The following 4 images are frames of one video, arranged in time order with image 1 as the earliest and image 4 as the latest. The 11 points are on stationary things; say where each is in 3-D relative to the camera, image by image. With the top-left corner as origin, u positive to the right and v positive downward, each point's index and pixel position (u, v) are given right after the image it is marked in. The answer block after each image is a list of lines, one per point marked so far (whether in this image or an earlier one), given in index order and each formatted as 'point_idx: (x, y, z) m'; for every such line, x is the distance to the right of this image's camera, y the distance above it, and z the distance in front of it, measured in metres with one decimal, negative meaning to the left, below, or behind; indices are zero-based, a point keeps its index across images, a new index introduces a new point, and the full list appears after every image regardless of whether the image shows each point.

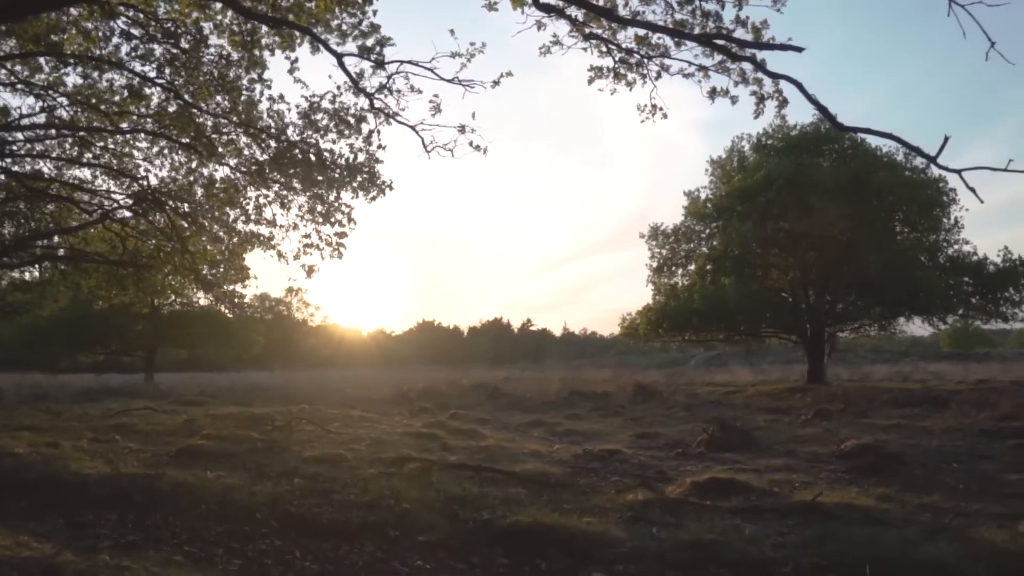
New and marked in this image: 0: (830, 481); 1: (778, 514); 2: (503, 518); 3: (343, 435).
0: (+3.9, -2.4, +11.6) m
1: (+2.6, -2.2, +9.4) m
2: (-0.1, -2.1, +8.8) m
3: (-2.6, -2.3, +14.4) m
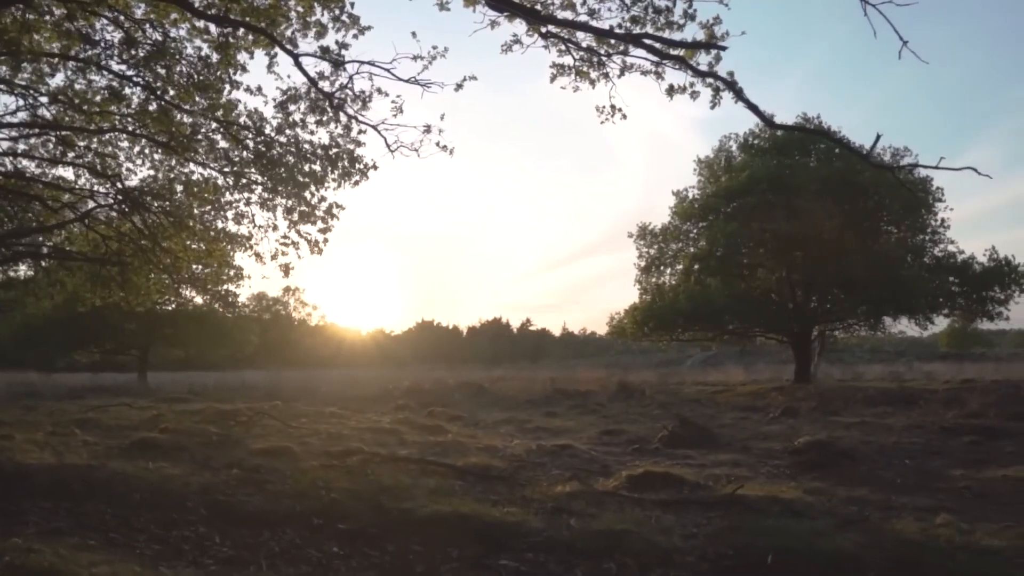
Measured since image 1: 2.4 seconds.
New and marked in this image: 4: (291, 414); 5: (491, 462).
0: (+3.2, -2.3, +11.8) m
1: (+1.9, -2.2, +9.5) m
2: (-0.8, -2.1, +9.0) m
3: (-3.2, -2.2, +14.6) m
4: (-4.1, -2.4, +17.6) m
5: (-0.3, -2.3, +12.4) m
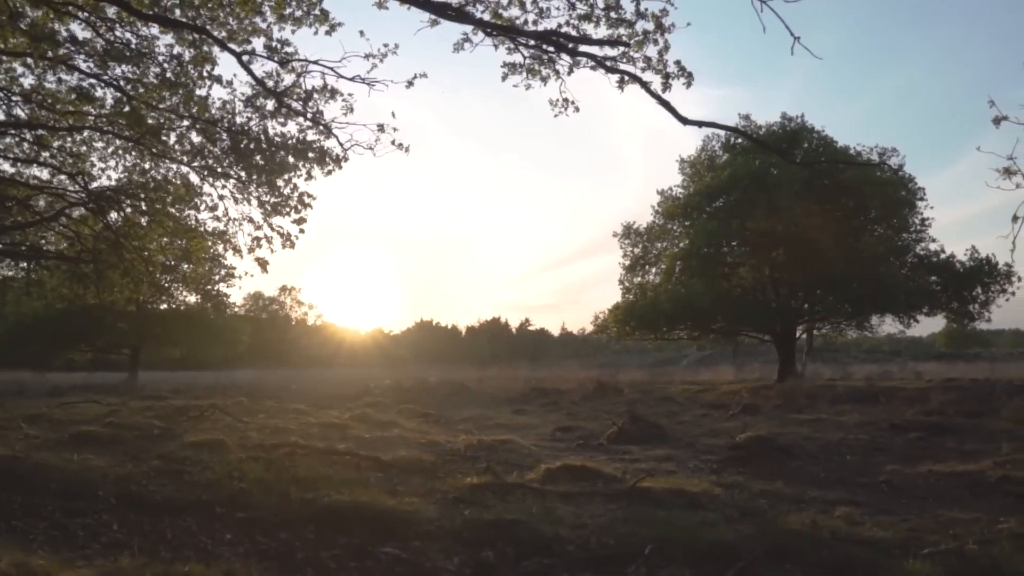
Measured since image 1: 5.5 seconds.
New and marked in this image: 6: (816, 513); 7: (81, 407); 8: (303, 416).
0: (+2.3, -2.3, +11.9) m
1: (+1.0, -2.1, +9.7) m
2: (-1.8, -2.0, +9.2) m
3: (-4.1, -2.2, +14.8) m
4: (-5.0, -2.3, +17.8) m
5: (-1.2, -2.2, +12.6) m
6: (+3.0, -2.2, +9.4) m
7: (-8.2, -2.3, +18.0) m
8: (-4.0, -2.4, +17.9) m
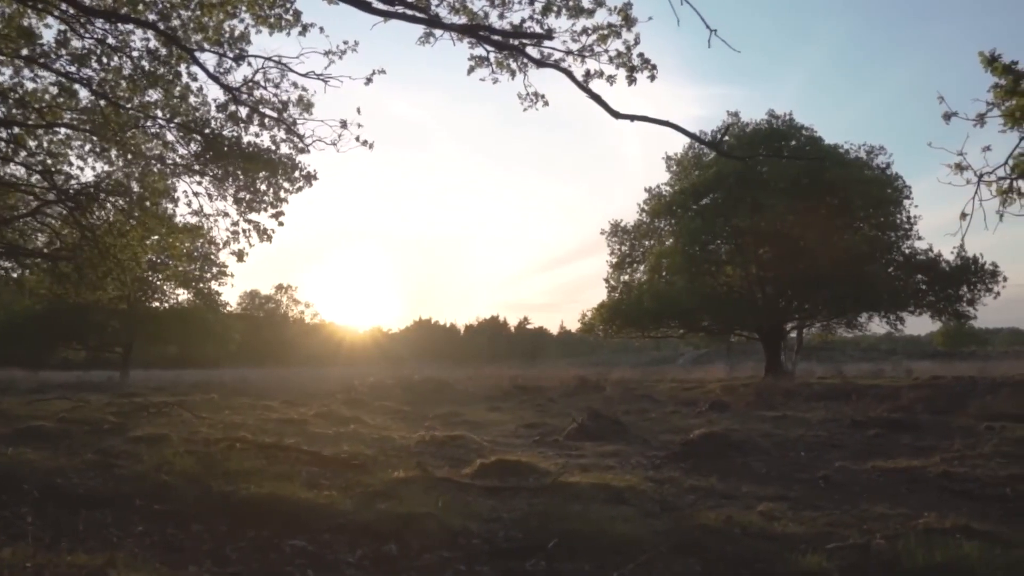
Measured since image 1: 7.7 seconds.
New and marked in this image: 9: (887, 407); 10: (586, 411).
0: (+1.5, -2.2, +11.9) m
1: (+0.2, -2.1, +9.7) m
2: (-2.6, -2.0, +9.2) m
3: (-4.8, -2.1, +14.9) m
4: (-5.6, -2.3, +17.9) m
5: (-1.9, -2.2, +12.6) m
6: (+2.2, -2.2, +9.4) m
7: (-8.8, -2.2, +18.1) m
8: (-4.7, -2.3, +17.9) m
9: (+7.4, -2.4, +18.8) m
10: (+1.6, -2.6, +20.0) m
